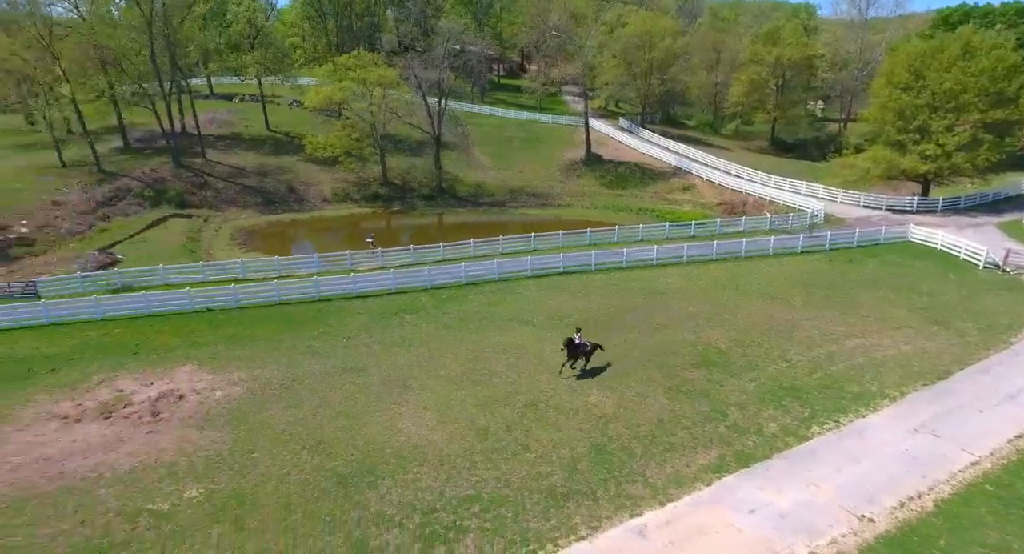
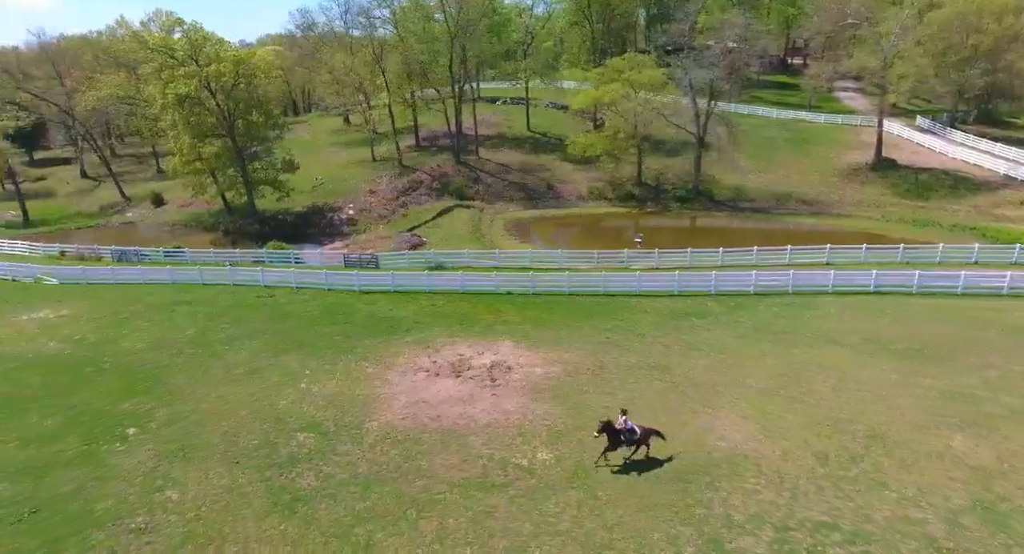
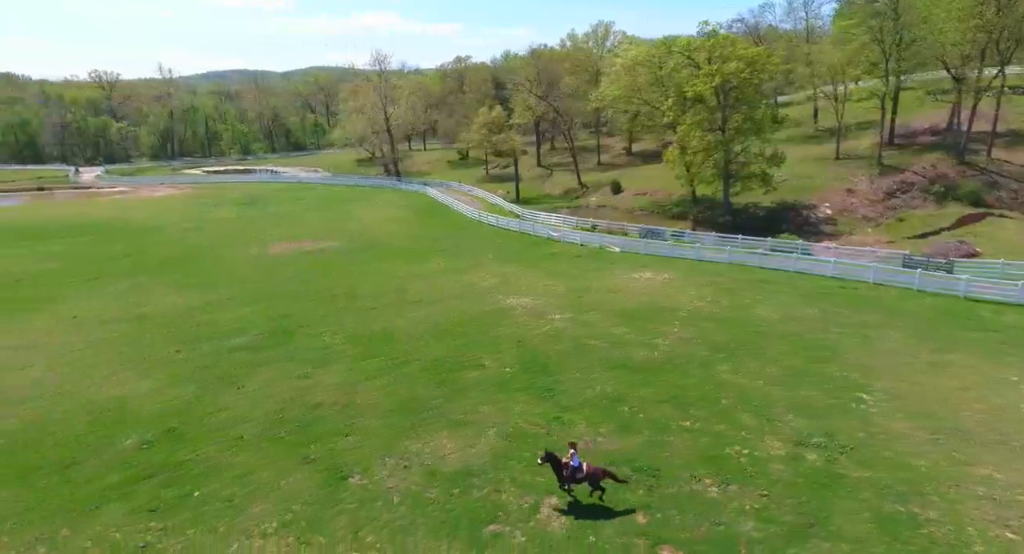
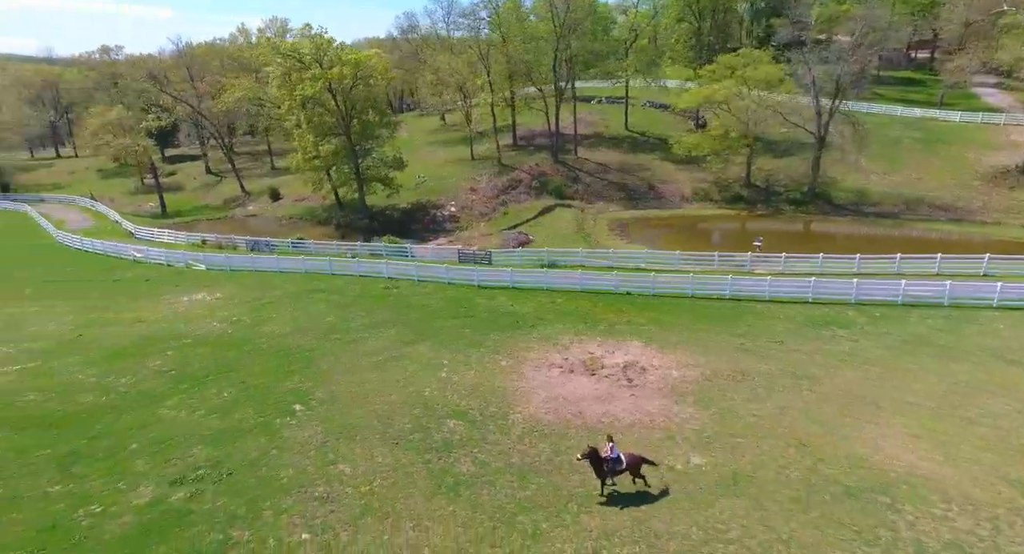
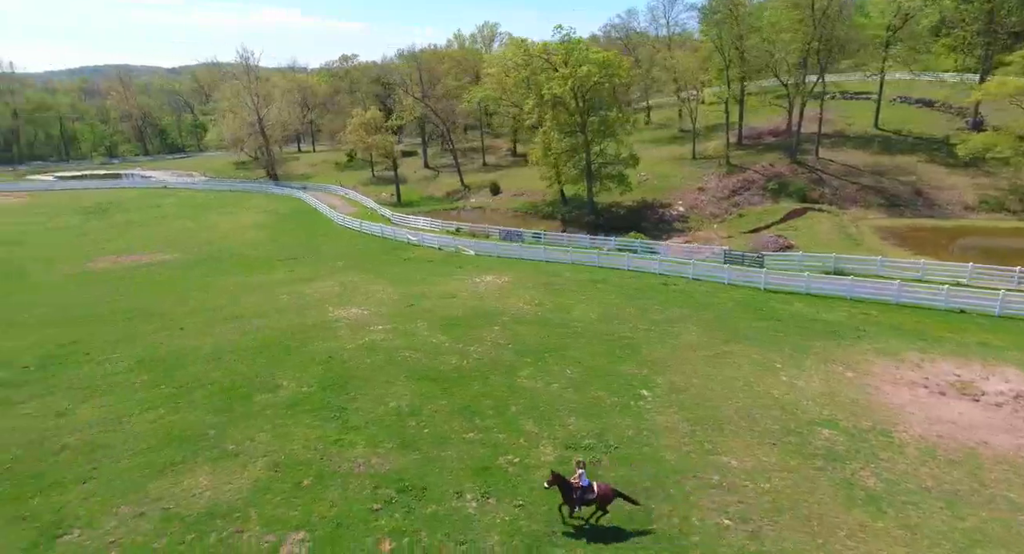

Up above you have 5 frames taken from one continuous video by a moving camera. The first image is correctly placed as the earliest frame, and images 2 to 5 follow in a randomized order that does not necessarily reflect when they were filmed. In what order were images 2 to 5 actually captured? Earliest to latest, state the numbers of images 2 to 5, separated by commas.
2, 4, 5, 3
